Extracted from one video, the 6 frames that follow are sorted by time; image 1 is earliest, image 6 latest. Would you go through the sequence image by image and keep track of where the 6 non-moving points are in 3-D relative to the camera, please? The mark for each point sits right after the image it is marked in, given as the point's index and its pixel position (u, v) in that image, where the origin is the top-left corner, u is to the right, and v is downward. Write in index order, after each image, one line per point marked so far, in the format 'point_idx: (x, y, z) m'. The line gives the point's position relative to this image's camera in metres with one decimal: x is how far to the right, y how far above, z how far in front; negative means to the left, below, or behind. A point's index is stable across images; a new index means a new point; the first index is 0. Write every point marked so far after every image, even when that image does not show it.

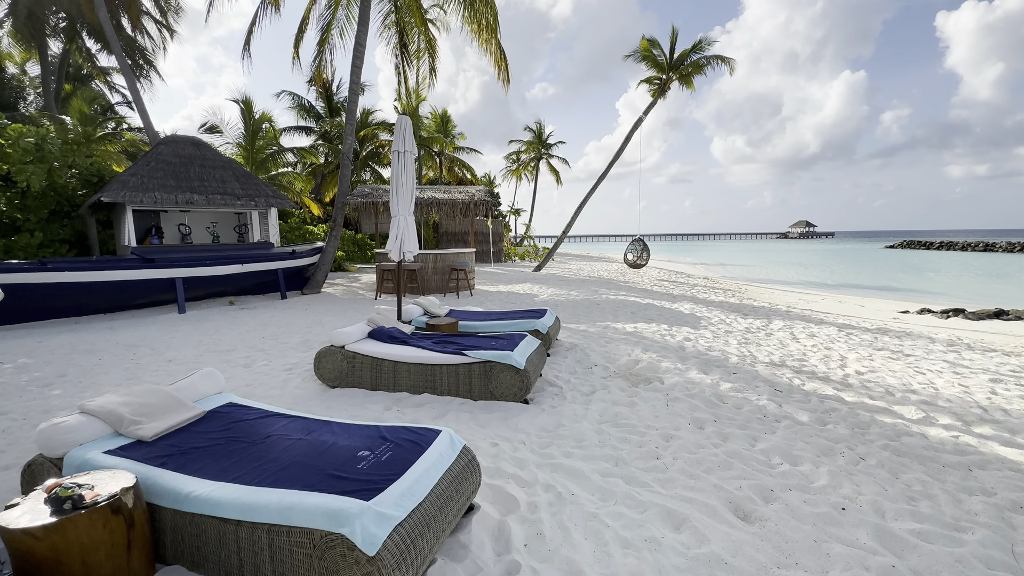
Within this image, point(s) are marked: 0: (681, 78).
0: (+5.5, +6.8, +14.5) m
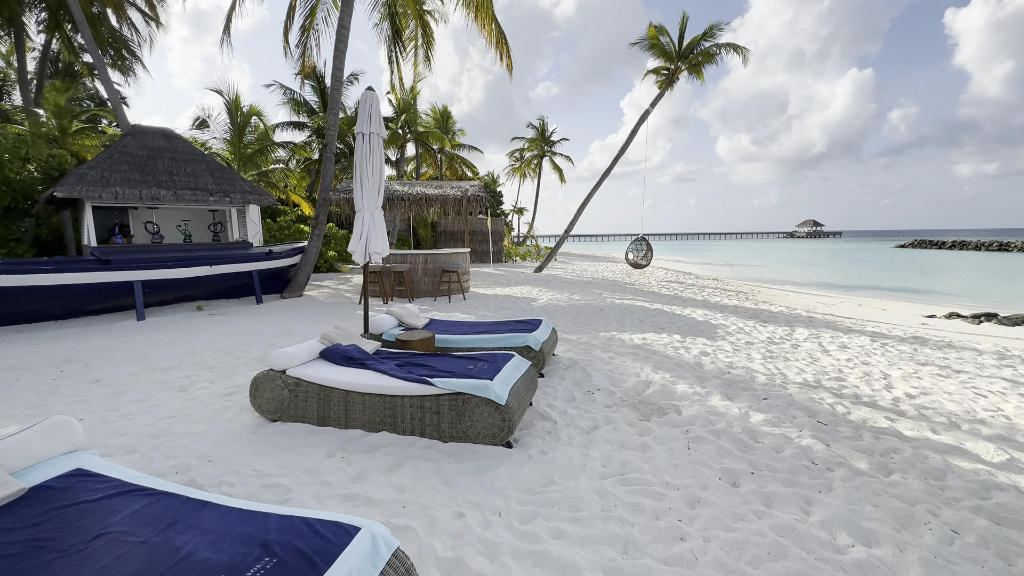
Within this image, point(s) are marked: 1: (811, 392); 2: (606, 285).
0: (+5.4, +6.7, +13.7) m
1: (+2.8, -1.0, +4.2) m
2: (+2.4, +0.1, +11.5) m
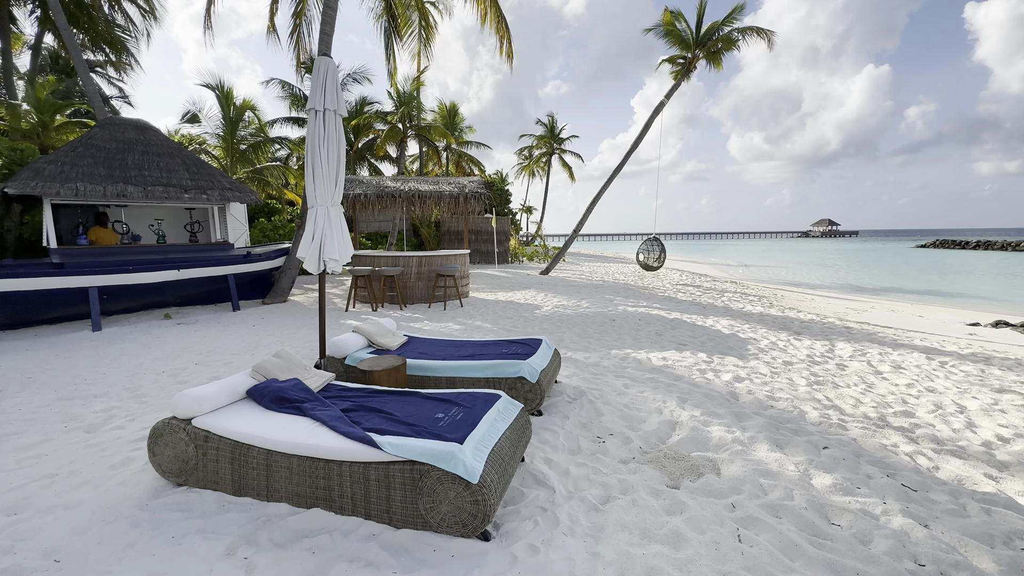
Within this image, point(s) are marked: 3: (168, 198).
0: (+5.6, +6.6, +12.8) m
1: (+2.7, -1.1, +3.3) m
2: (+2.5, 0.0, +10.7) m
3: (-5.7, +1.5, +7.5) m
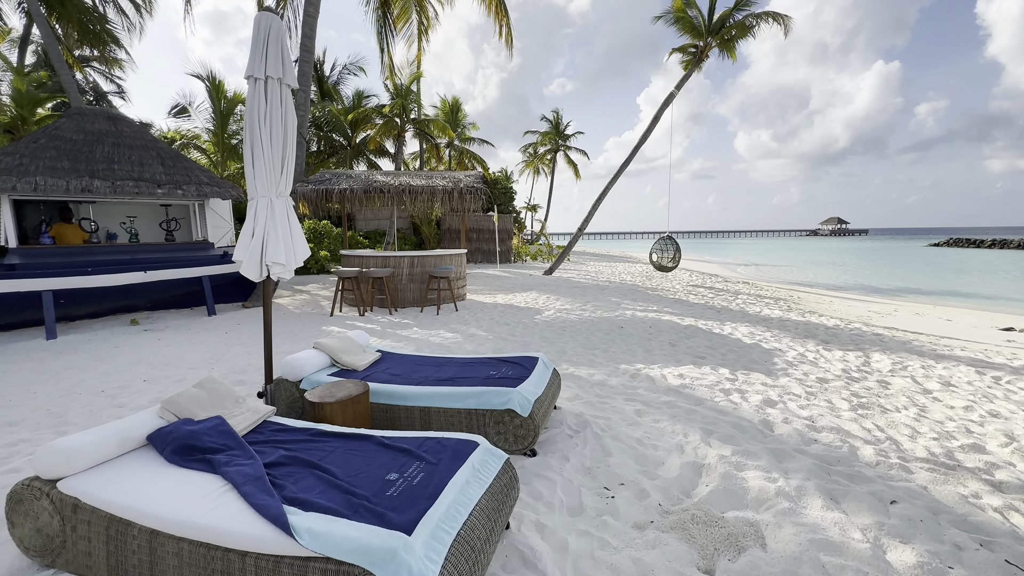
0: (+5.6, +6.6, +12.1) m
1: (+2.6, -1.1, +2.7) m
2: (+2.5, -0.1, +10.0) m
3: (-5.7, +1.5, +6.9) m
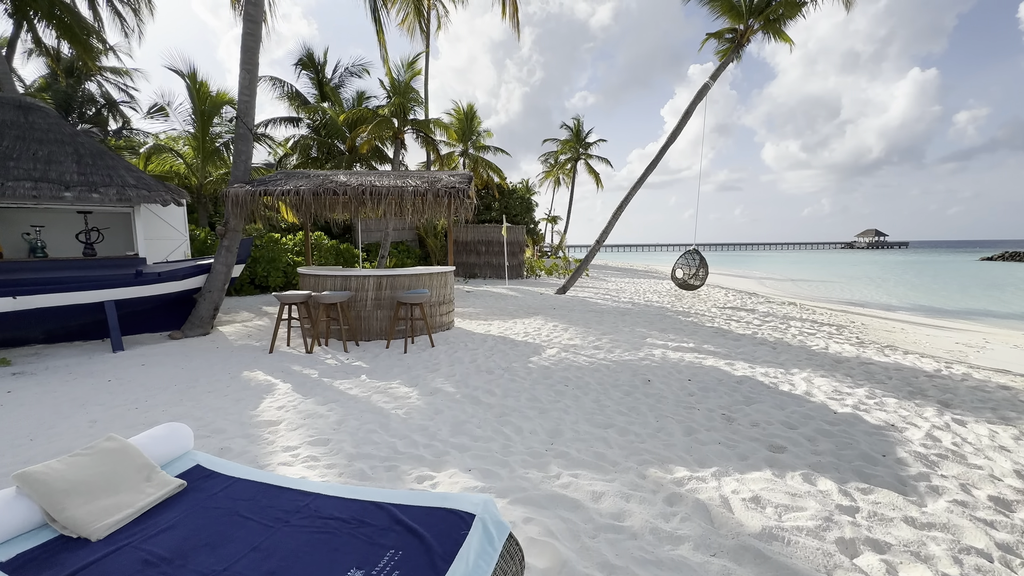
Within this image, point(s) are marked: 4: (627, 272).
0: (+5.8, +6.0, +10.3) m
1: (+2.3, -1.4, +0.8) m
2: (+2.6, -0.5, +8.2) m
3: (-5.9, +1.1, +5.6) m
4: (+5.0, +0.7, +19.4) m
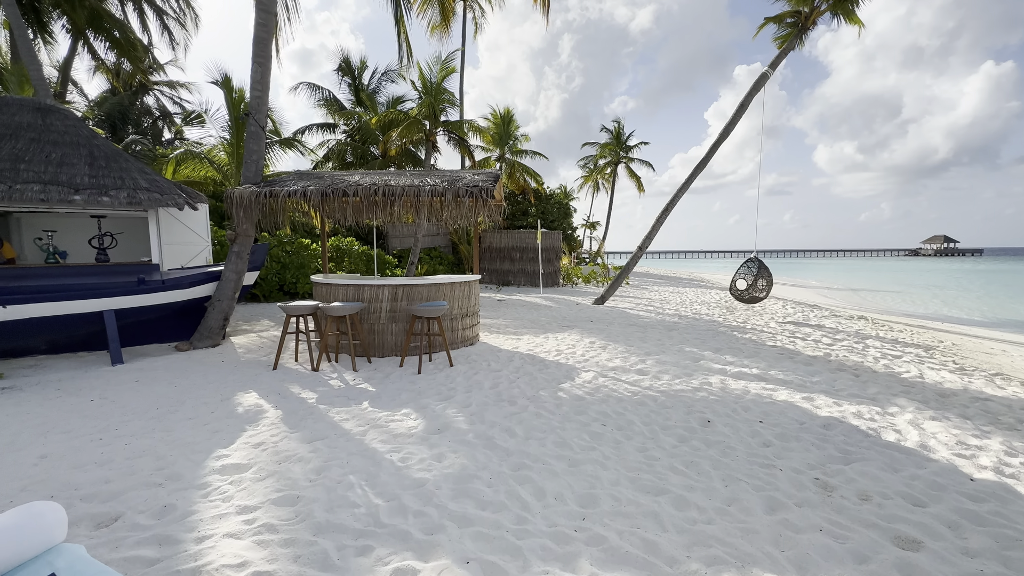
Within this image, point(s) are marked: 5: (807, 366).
0: (+6.5, +5.7, +9.1) m
1: (+2.2, -1.5, -0.1) m
2: (+3.1, -0.7, +7.3) m
3: (-5.5, +1.0, +5.3) m
4: (+6.4, +0.3, +18.2) m
5: (+3.6, -1.0, +5.6) m
